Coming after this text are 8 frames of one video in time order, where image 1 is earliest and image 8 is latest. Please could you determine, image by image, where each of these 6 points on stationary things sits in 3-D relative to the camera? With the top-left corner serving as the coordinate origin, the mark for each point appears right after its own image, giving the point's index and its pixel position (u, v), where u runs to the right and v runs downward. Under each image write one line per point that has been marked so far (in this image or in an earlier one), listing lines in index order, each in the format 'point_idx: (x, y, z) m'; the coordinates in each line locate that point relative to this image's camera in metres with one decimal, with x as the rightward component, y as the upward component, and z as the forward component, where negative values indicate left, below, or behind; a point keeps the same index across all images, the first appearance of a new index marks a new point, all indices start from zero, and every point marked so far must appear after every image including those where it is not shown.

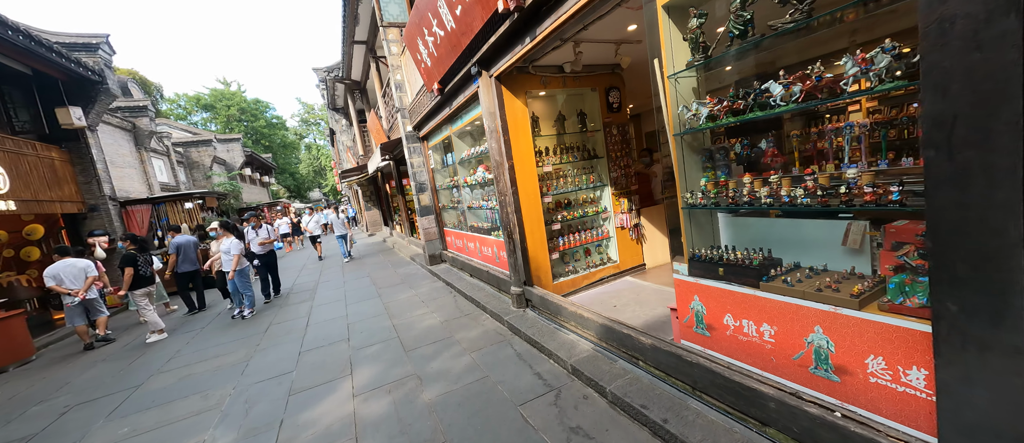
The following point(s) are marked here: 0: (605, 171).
0: (+1.2, +0.7, +4.6) m
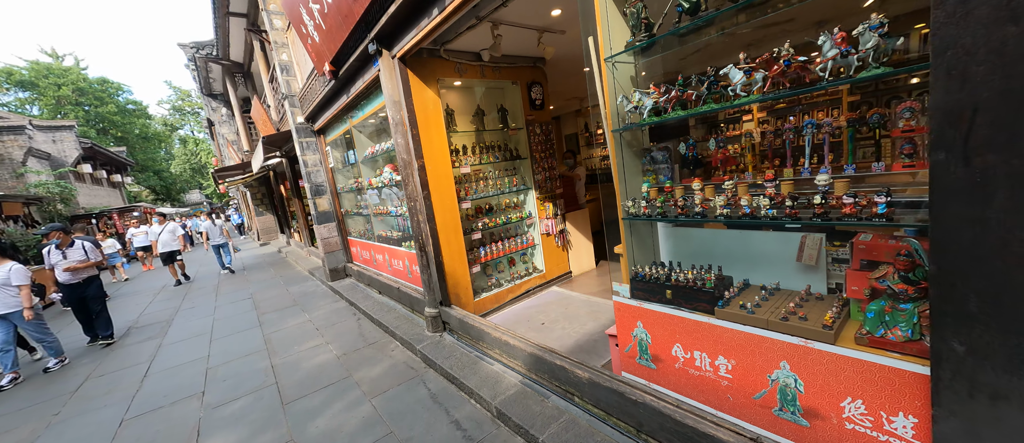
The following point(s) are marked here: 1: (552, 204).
0: (+0.2, +0.6, +4.3) m
1: (+0.5, +0.2, +4.4) m
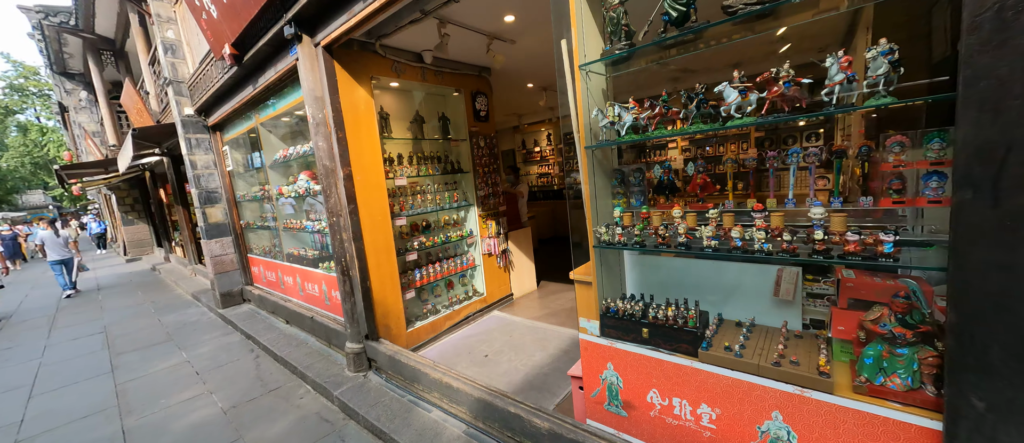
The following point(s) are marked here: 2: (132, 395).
0: (-0.5, +0.4, +4.0) m
1: (-0.2, 0.0, +4.1) m
2: (-3.2, -1.5, +3.1) m
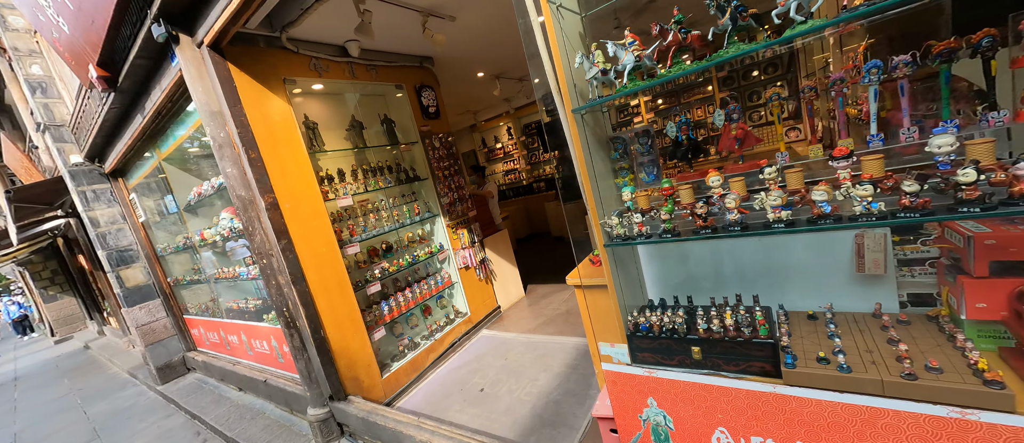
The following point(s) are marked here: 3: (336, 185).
0: (-0.8, +0.2, +3.5) m
1: (-0.5, -0.1, +3.6) m
2: (-3.1, -2.0, +2.3) m
3: (-1.4, +0.3, +2.8) m
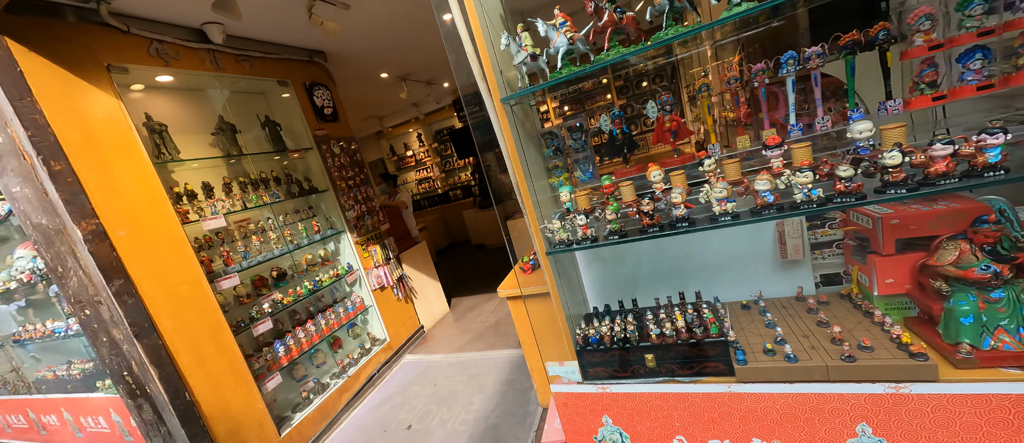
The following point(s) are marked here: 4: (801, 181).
0: (-1.5, +0.1, +3.0) m
1: (-1.2, -0.2, +3.2) m
2: (-3.4, -2.3, +1.3) m
3: (-2.0, +0.1, +2.3) m
4: (+0.6, +0.1, +0.8) m
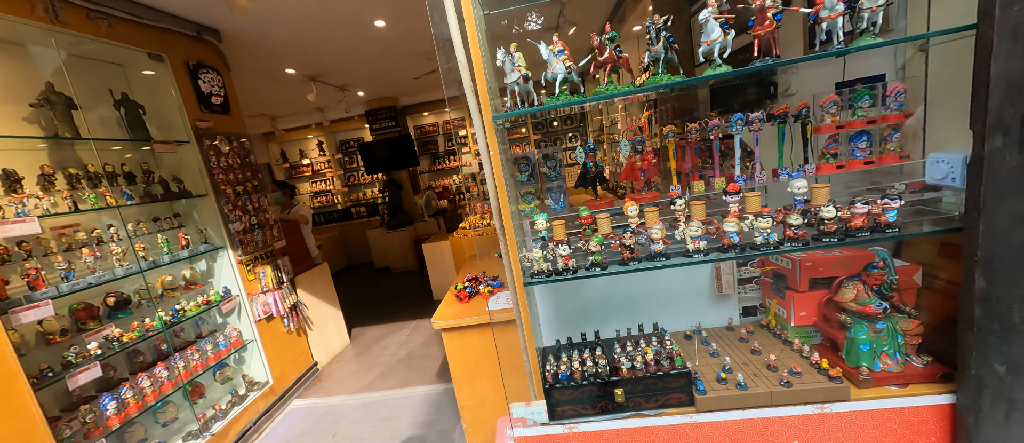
0: (-2.0, 0.0, +2.4) m
1: (-1.8, -0.3, +2.7) m
2: (-3.5, -2.2, +0.1) m
3: (-2.3, +0.1, +1.6) m
4: (+0.6, 0.0, +0.9) m
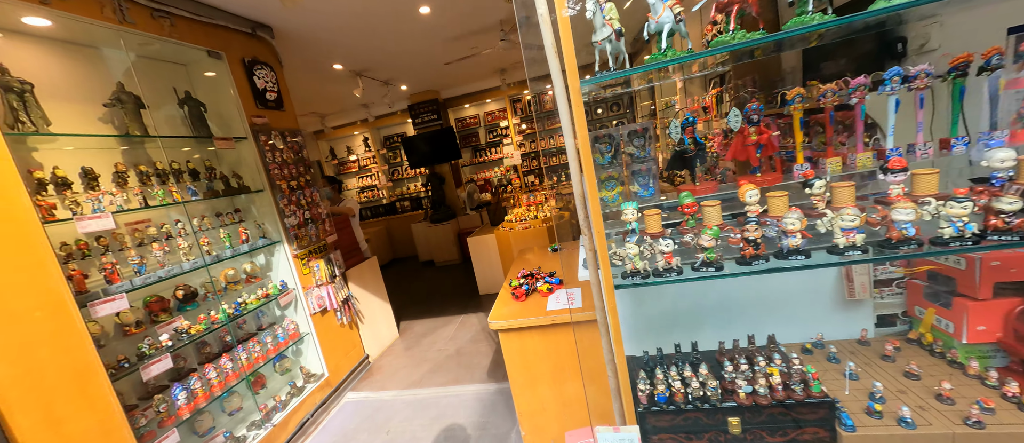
0: (-1.7, 0.0, +2.5) m
1: (-1.5, -0.3, +2.7) m
2: (-3.3, -2.2, +0.4) m
3: (-2.0, +0.1, +1.6) m
4: (+0.8, 0.0, +0.7) m
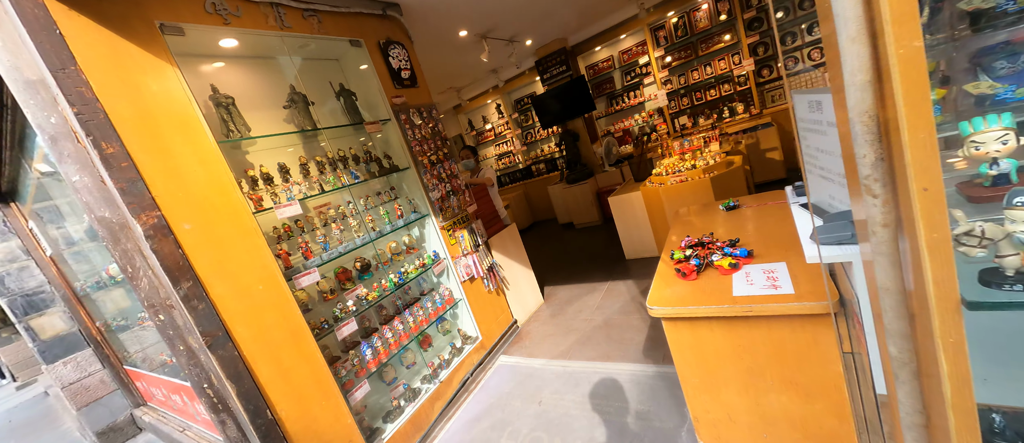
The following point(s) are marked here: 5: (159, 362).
0: (-0.7, +0.2, +2.6) m
1: (-0.4, -0.1, +2.8) m
2: (-2.8, -2.3, +1.5) m
3: (-1.3, +0.2, +2.0) m
4: (+1.0, +0.1, 0.0) m
5: (-2.1, -0.9, +2.3) m
